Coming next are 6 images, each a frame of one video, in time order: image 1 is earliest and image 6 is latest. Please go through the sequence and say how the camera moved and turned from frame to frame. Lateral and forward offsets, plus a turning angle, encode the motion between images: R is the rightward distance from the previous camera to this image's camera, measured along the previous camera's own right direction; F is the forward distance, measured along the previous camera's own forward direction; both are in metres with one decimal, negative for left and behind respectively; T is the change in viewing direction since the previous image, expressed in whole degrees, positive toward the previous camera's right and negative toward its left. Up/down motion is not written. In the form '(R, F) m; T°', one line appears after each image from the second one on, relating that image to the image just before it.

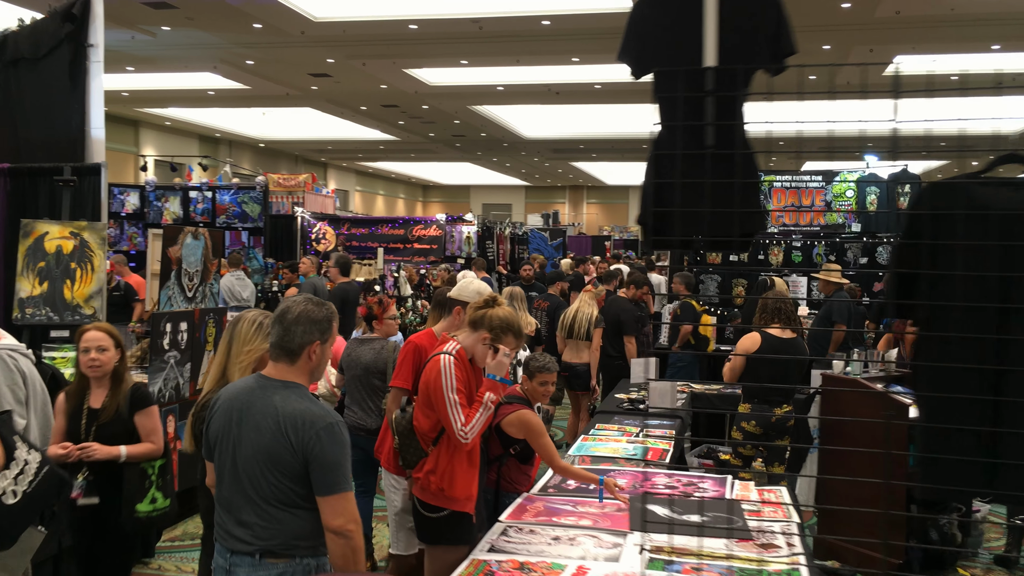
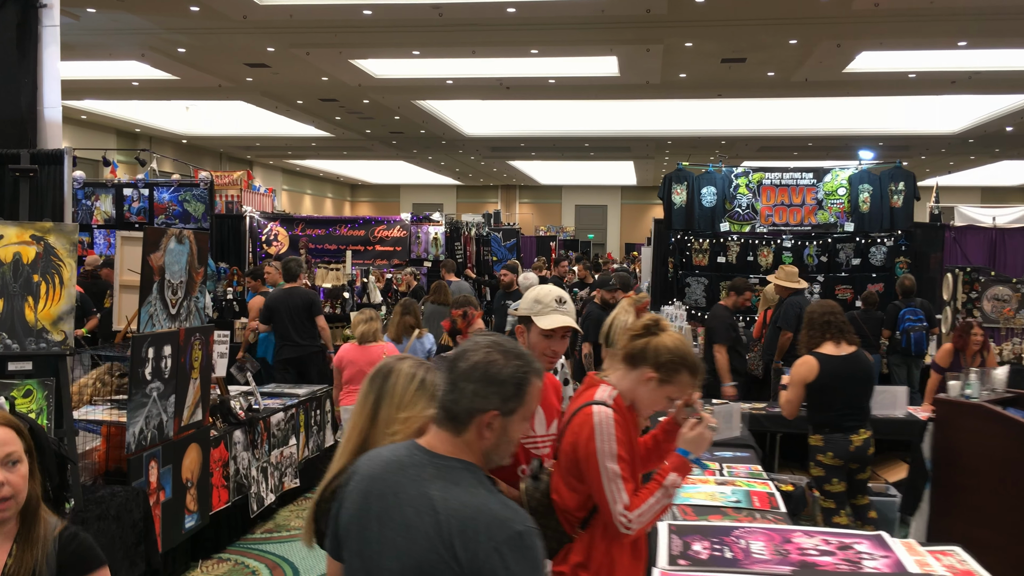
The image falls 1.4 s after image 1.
(-0.5, +0.6) m; +5°
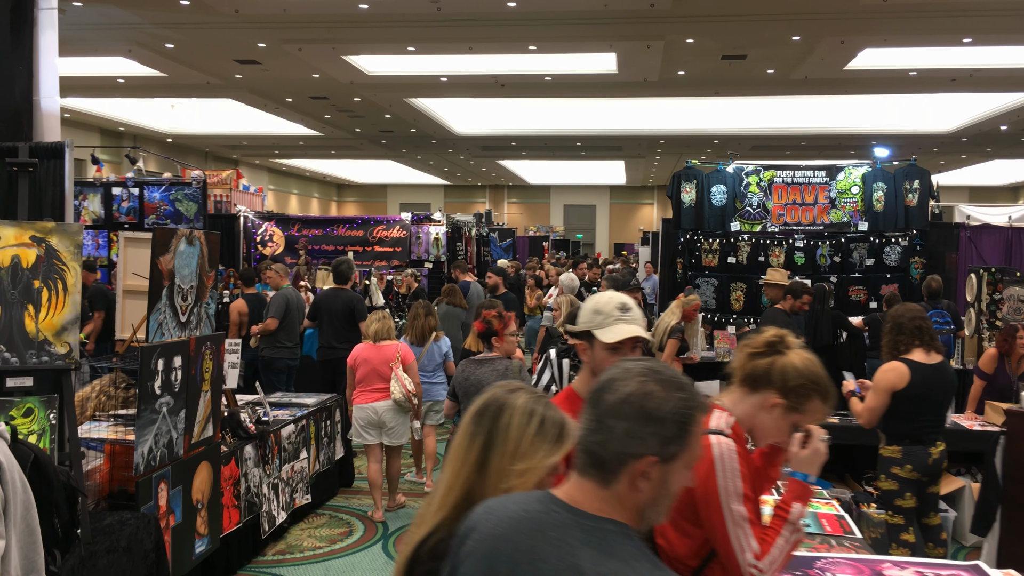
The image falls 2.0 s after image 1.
(-0.2, +0.2) m; +1°
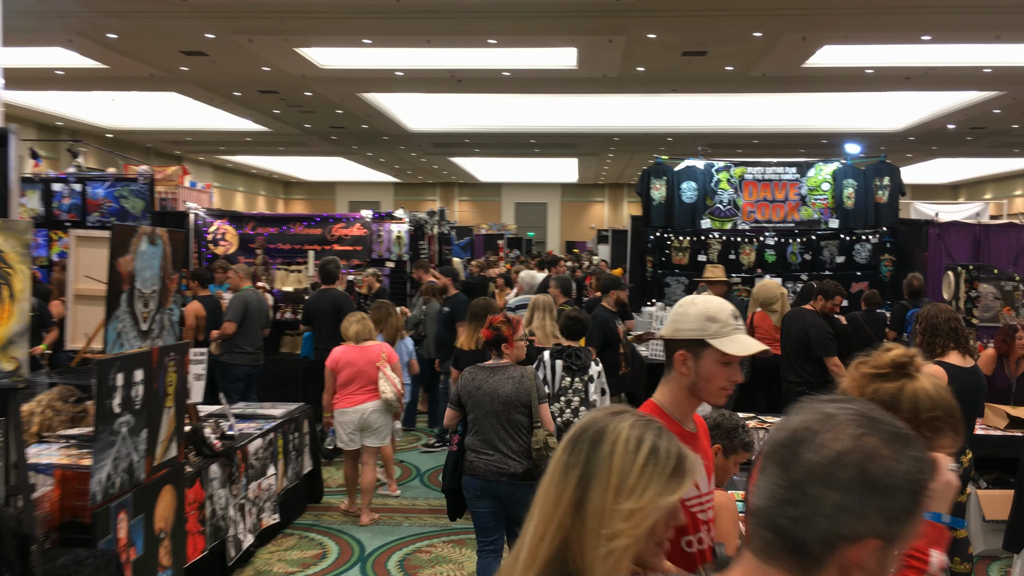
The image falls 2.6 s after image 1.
(-0.2, +0.3) m; +3°
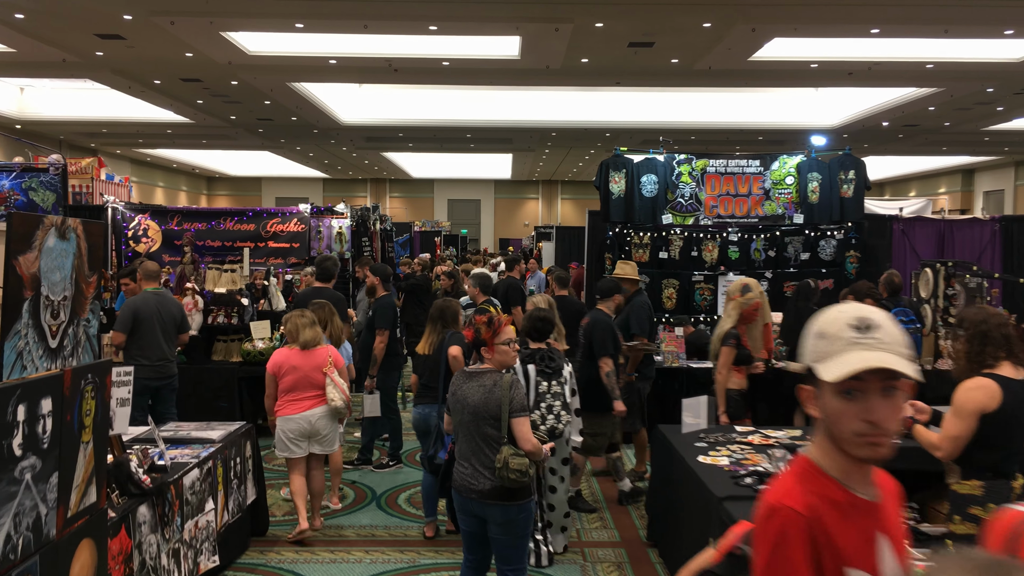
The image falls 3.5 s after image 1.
(-0.2, +0.5) m; +4°
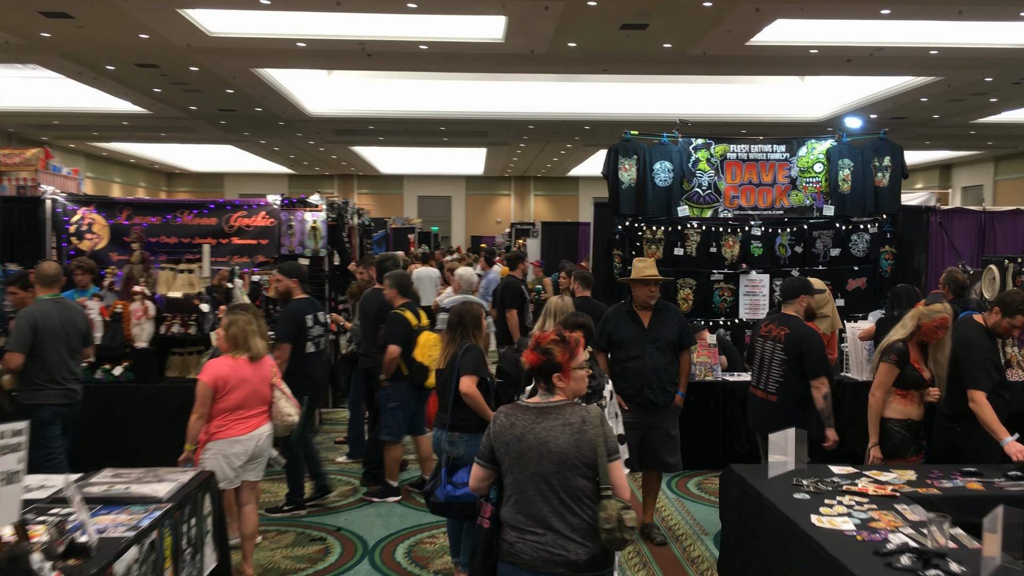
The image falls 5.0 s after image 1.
(-0.2, +0.8) m; +2°
